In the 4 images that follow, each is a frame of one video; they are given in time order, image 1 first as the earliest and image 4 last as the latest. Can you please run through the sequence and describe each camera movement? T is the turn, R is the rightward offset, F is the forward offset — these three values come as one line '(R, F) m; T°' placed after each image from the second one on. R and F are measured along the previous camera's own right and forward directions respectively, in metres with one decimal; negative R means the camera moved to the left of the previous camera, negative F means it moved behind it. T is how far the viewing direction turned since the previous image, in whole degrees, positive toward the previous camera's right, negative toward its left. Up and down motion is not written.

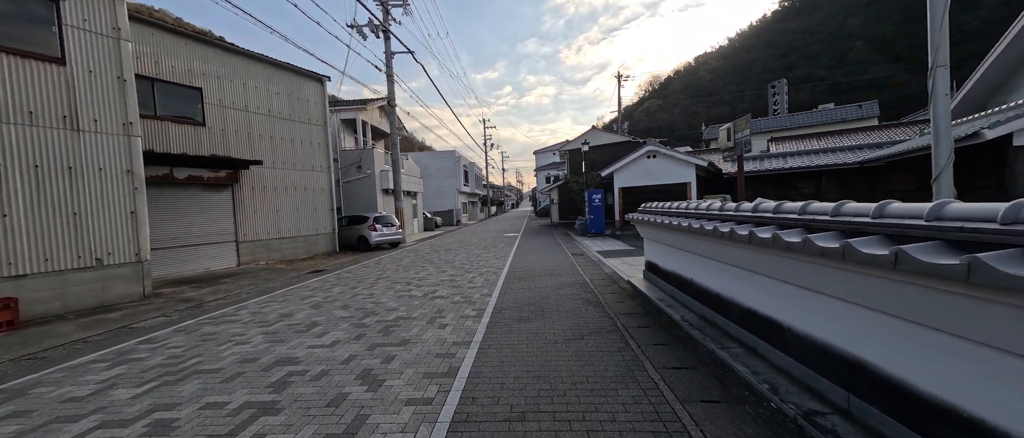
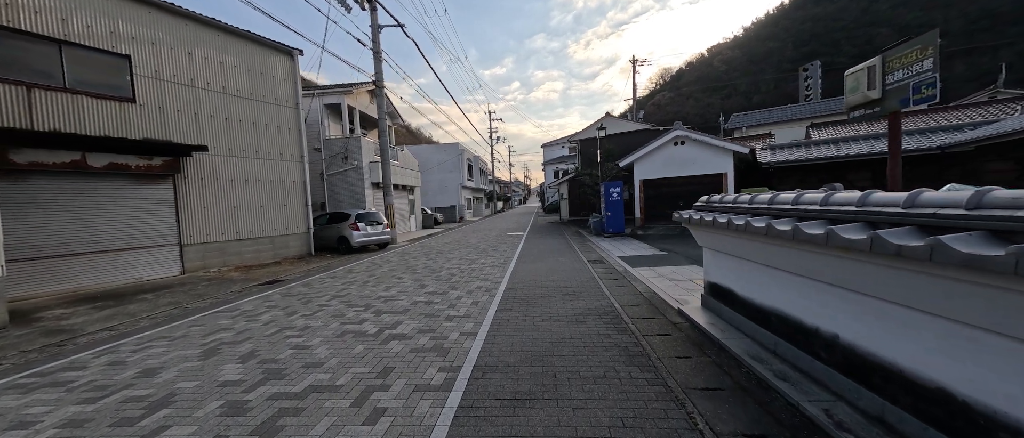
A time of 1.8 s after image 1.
(+0.2, +2.1) m; -1°
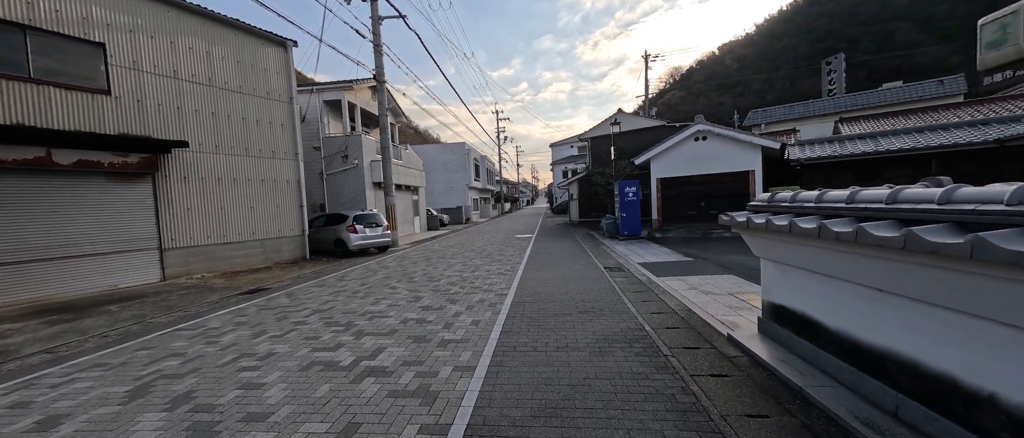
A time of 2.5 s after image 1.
(0.0, +0.9) m; -1°
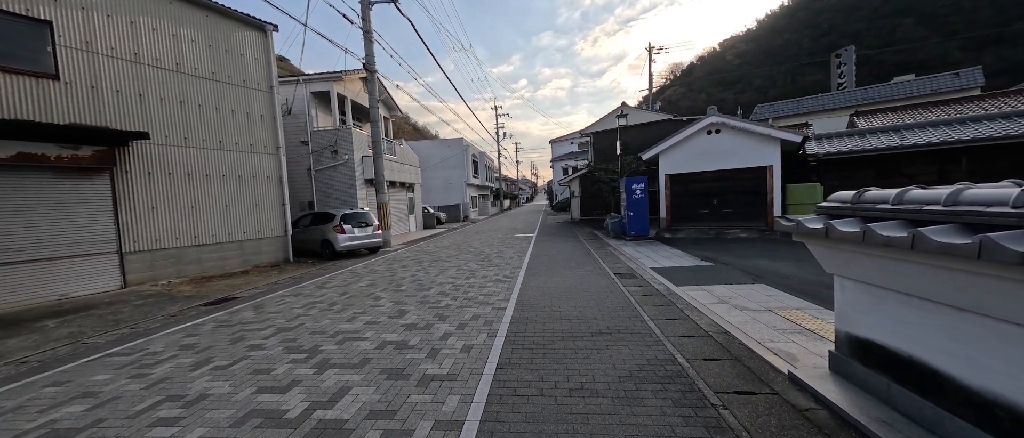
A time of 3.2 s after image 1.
(0.0, +0.8) m; 0°
